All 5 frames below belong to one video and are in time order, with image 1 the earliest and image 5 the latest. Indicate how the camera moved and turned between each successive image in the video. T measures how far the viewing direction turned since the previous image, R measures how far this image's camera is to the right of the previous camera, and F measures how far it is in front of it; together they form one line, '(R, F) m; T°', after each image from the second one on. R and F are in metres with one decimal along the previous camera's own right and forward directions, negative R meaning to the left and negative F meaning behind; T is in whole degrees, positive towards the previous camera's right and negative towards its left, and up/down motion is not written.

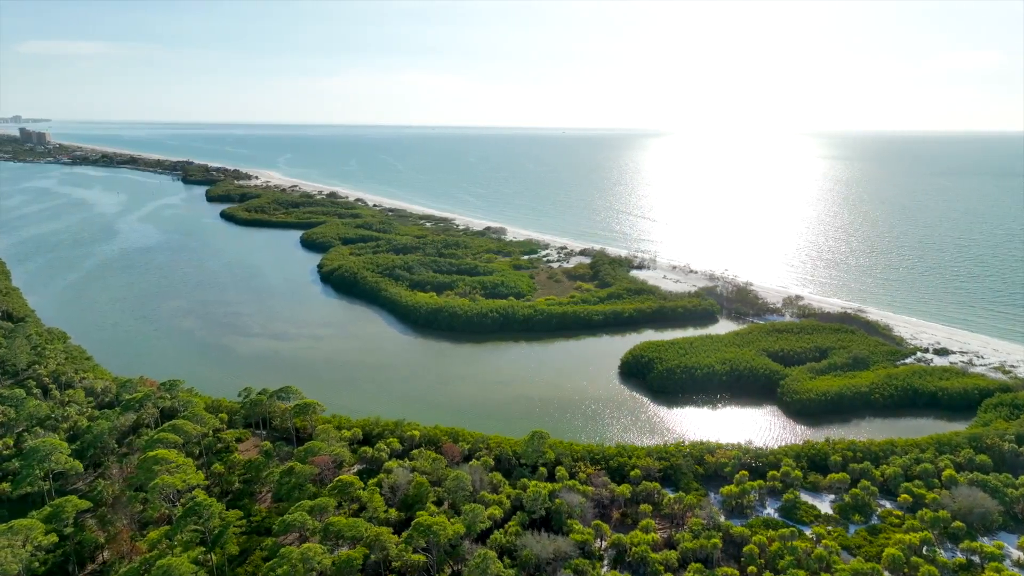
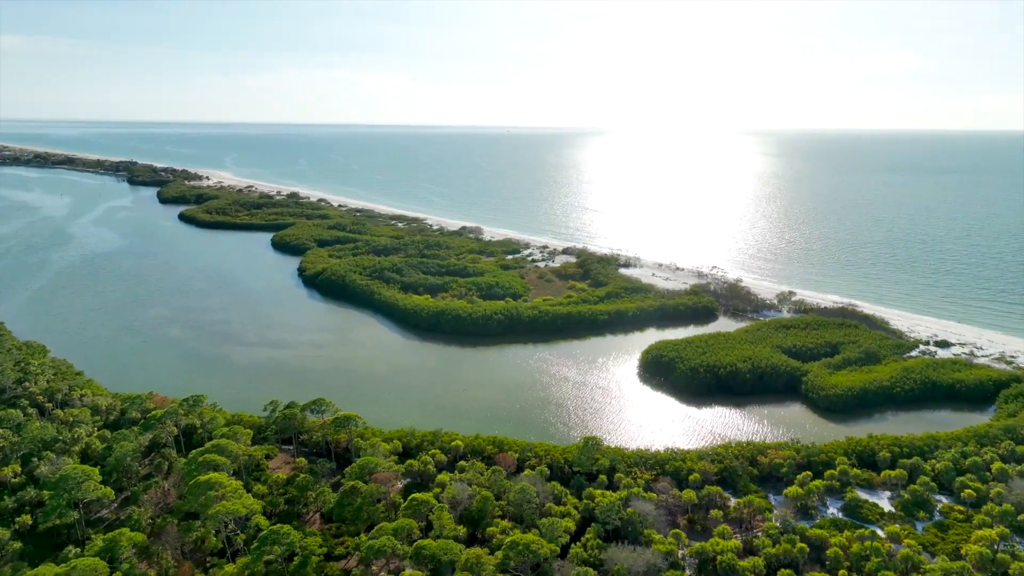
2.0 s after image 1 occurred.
(-3.7, +1.0) m; +4°
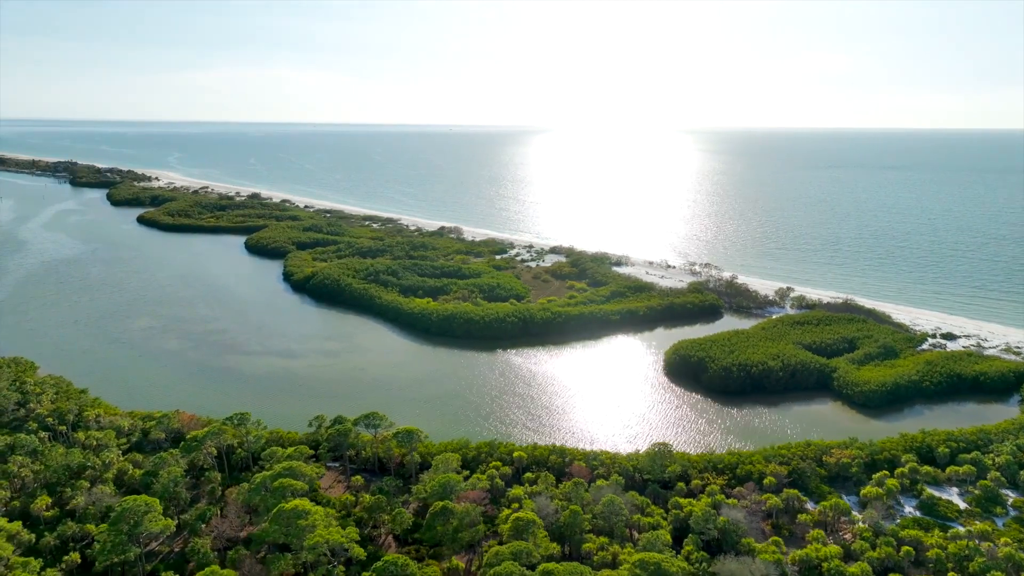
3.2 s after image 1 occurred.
(-4.2, +1.2) m; +4°
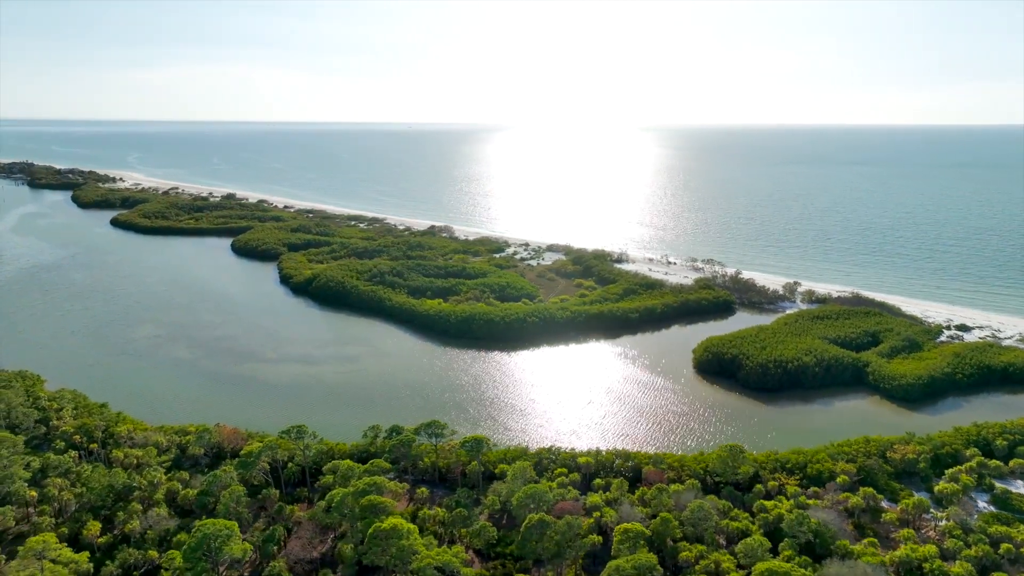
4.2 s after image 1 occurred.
(-3.5, +0.9) m; +3°
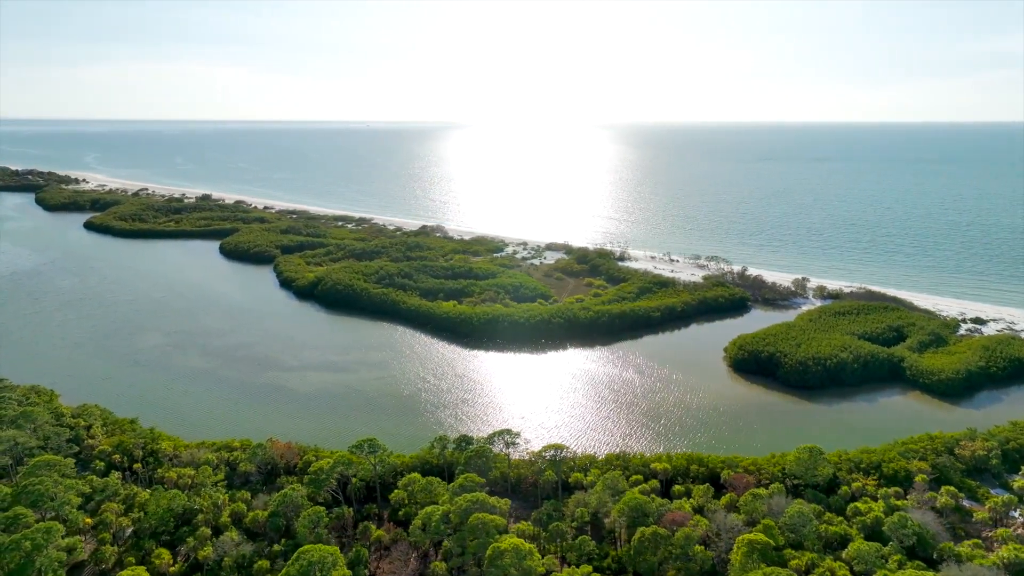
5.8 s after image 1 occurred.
(-3.7, +1.0) m; +3°
